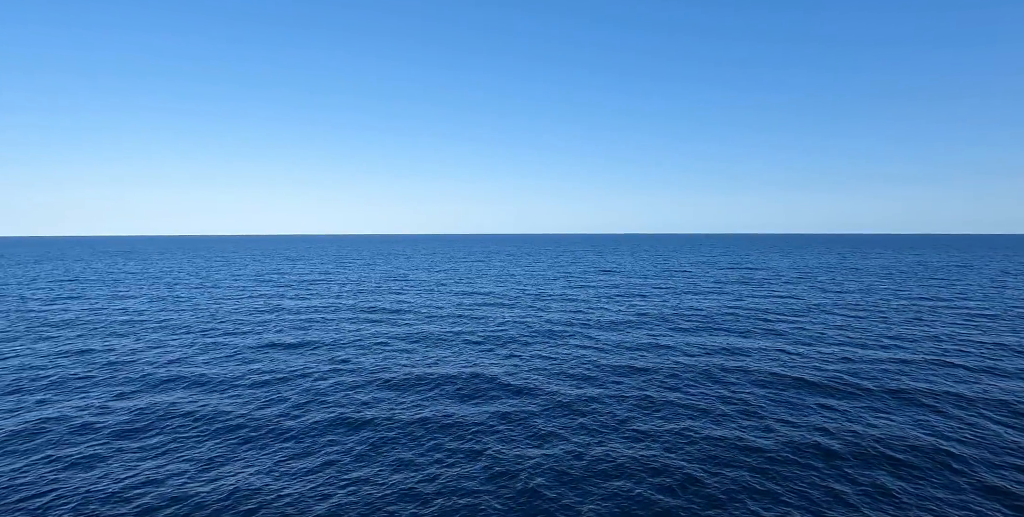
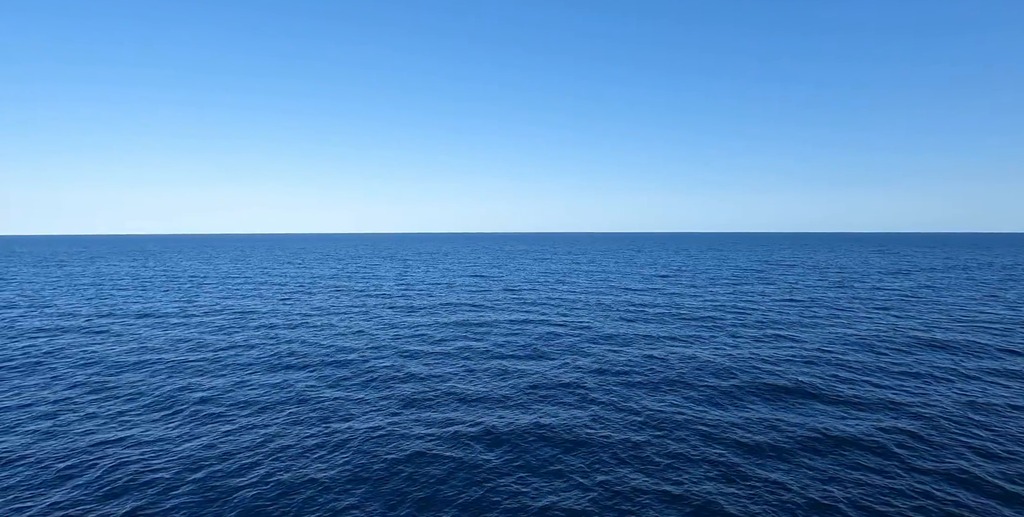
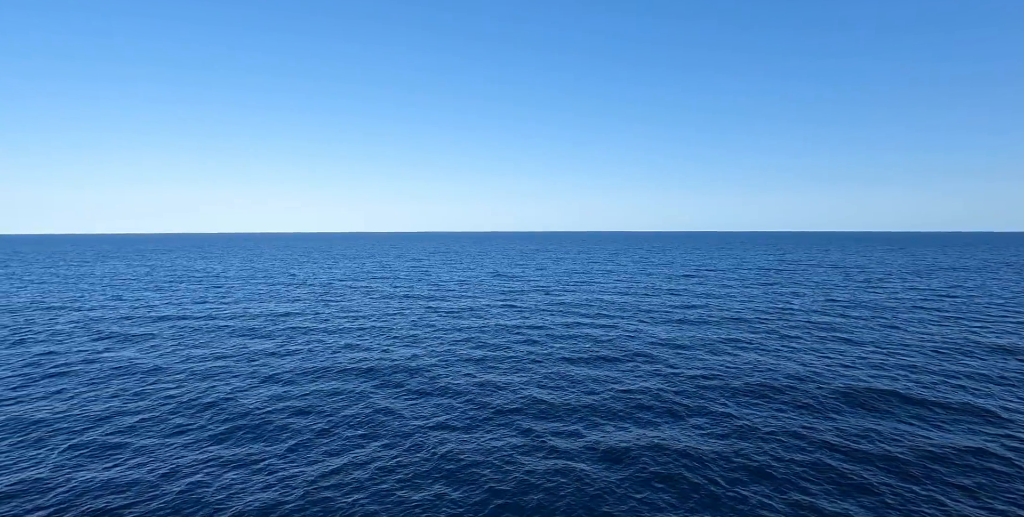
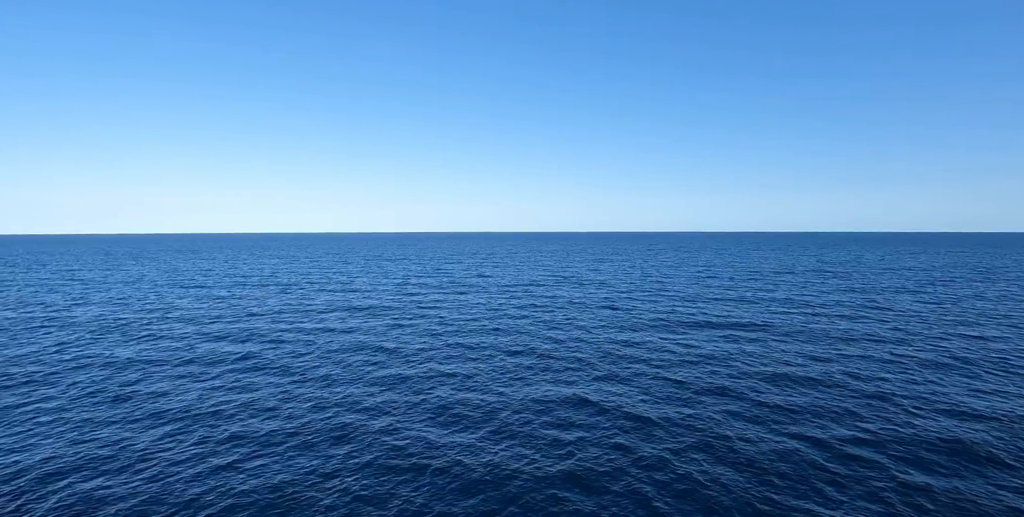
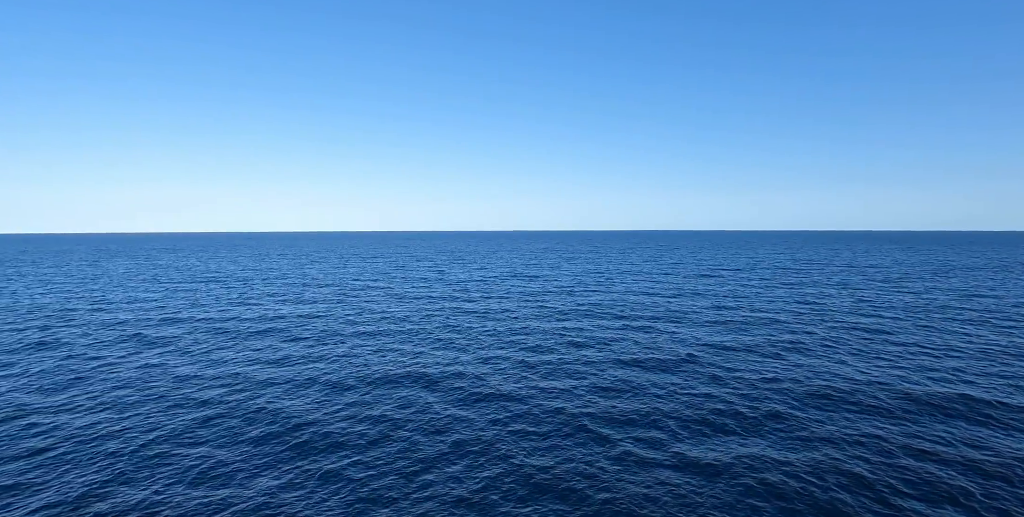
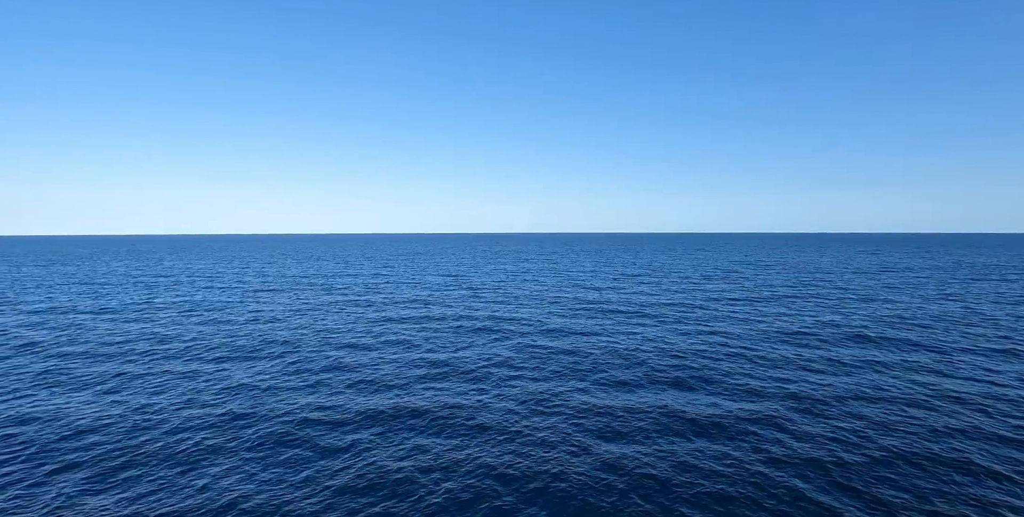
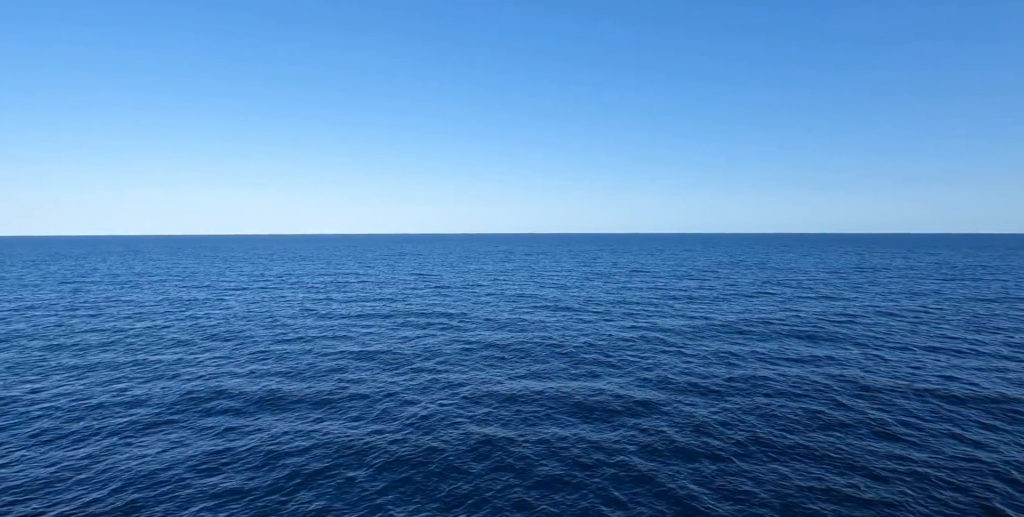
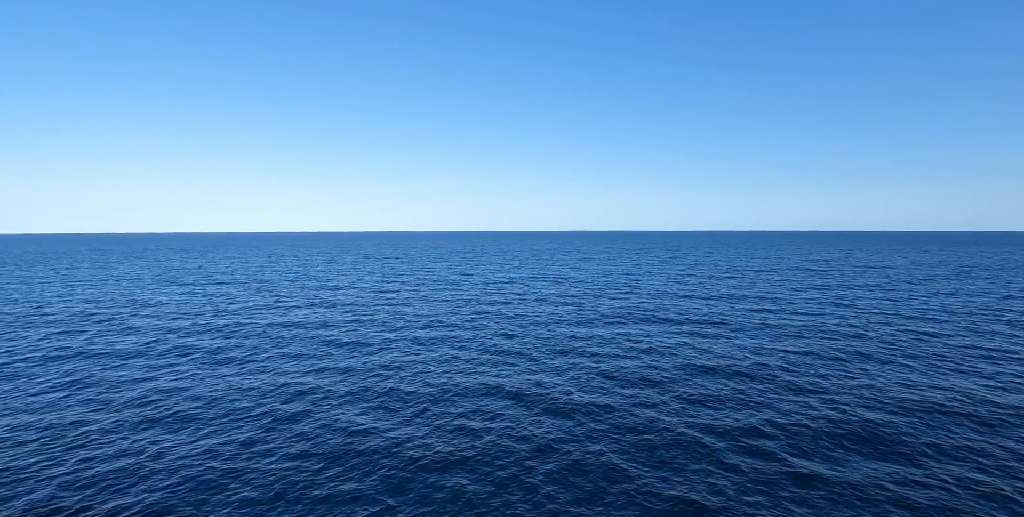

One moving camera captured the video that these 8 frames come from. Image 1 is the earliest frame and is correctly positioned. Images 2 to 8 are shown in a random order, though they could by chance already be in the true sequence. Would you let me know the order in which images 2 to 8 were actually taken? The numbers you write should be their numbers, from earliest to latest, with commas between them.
7, 6, 2, 3, 5, 8, 4
